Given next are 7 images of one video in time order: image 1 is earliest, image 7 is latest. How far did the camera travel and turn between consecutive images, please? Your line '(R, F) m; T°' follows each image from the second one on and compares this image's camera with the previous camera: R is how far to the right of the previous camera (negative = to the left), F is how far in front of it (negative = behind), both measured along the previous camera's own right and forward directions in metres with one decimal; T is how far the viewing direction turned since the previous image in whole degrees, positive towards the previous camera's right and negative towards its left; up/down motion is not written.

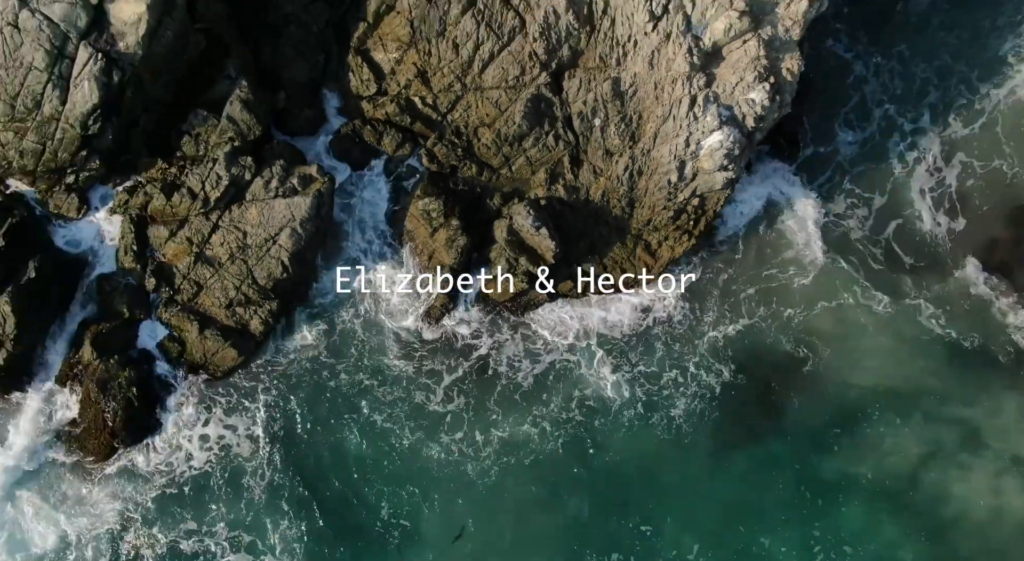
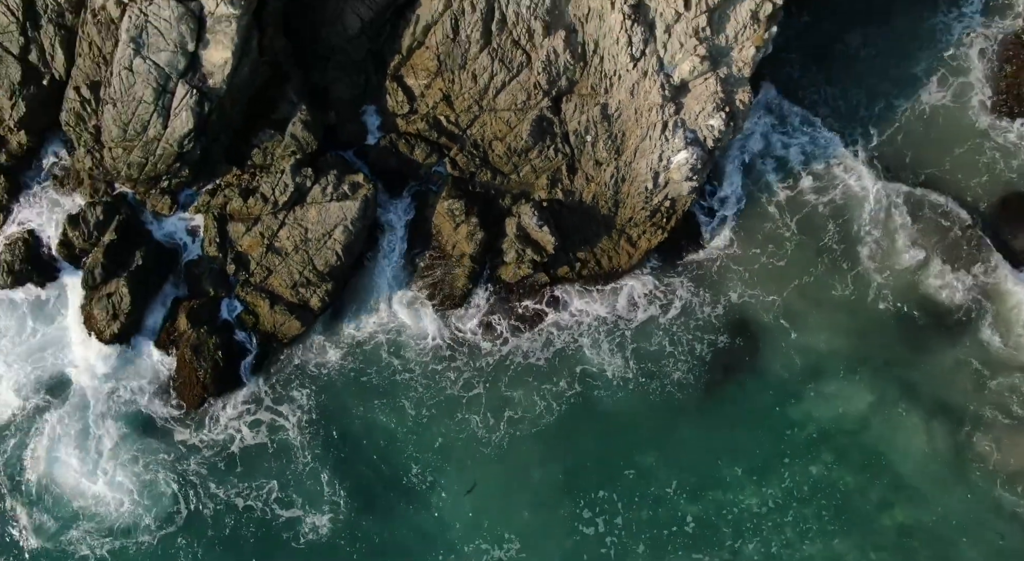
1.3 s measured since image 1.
(0.0, -7.0) m; 0°
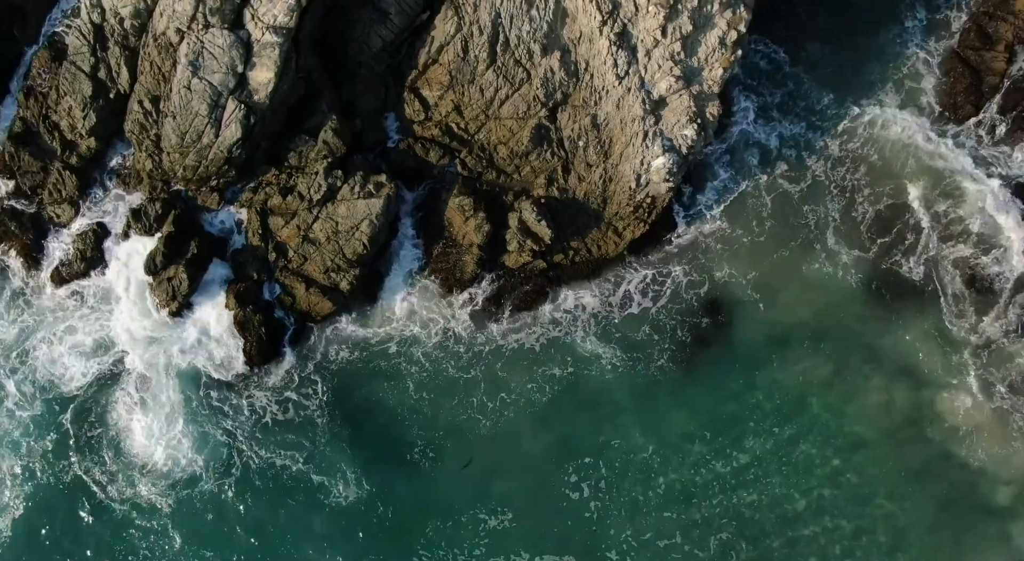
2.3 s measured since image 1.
(+0.1, -5.6) m; 0°
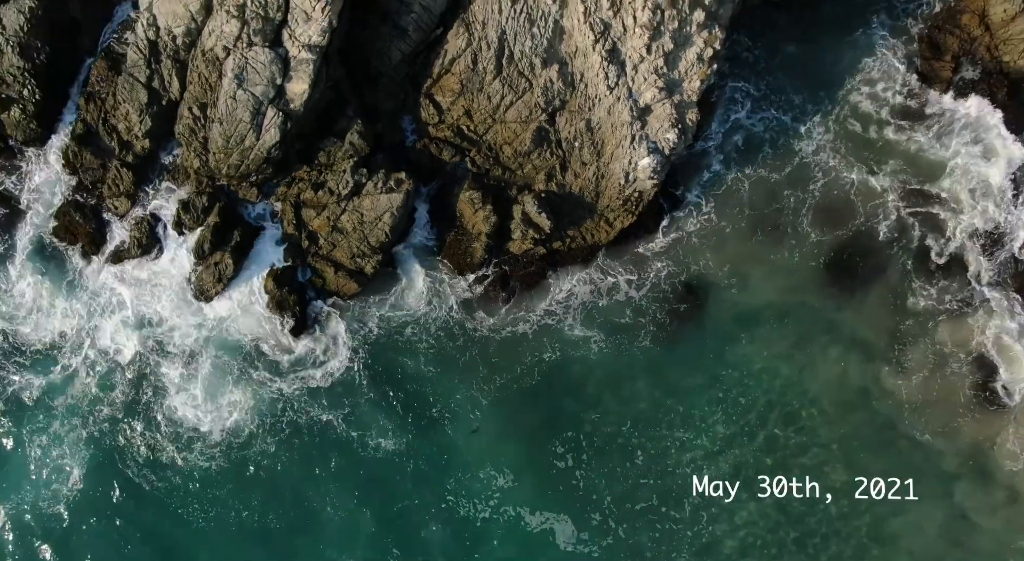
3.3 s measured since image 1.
(0.0, -5.7) m; 0°
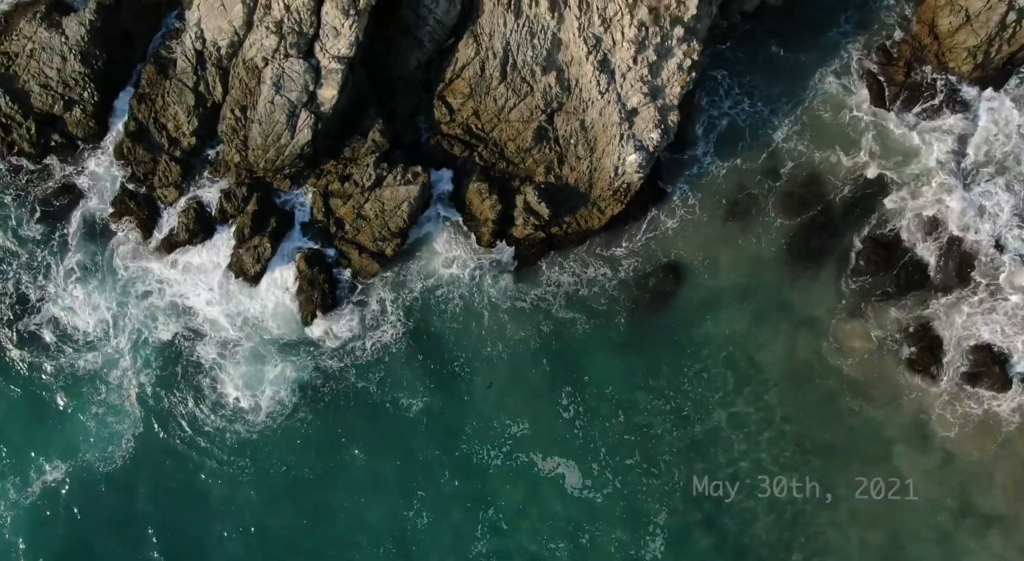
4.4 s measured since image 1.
(0.0, -6.3) m; 0°
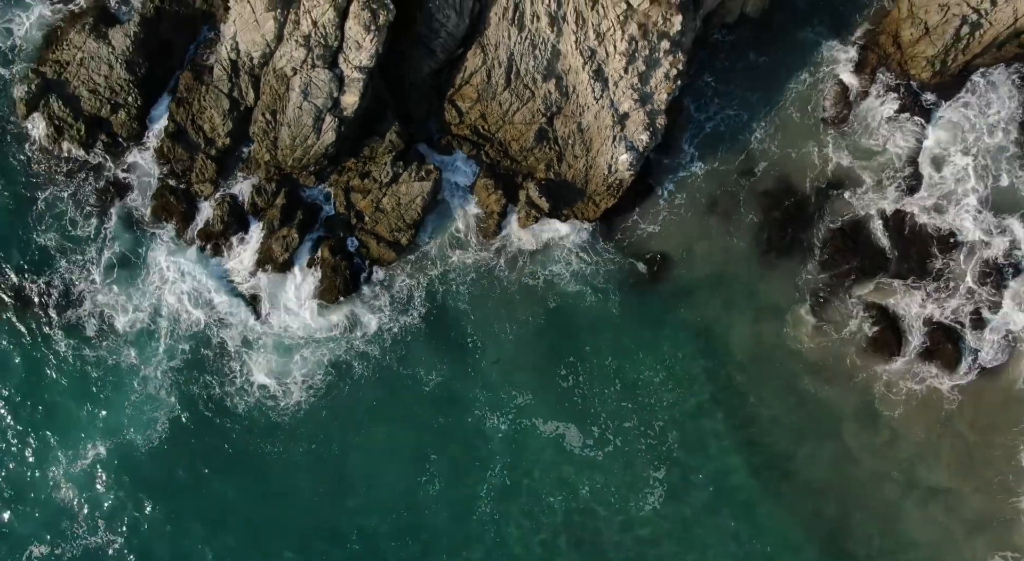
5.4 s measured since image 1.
(-0.2, -5.7) m; 0°
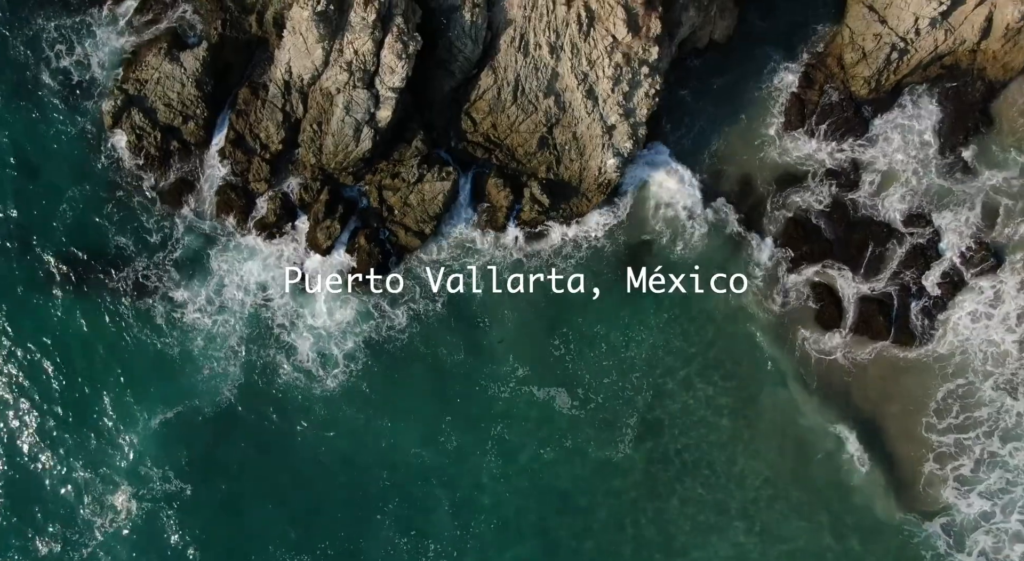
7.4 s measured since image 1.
(-0.5, -11.5) m; 0°
